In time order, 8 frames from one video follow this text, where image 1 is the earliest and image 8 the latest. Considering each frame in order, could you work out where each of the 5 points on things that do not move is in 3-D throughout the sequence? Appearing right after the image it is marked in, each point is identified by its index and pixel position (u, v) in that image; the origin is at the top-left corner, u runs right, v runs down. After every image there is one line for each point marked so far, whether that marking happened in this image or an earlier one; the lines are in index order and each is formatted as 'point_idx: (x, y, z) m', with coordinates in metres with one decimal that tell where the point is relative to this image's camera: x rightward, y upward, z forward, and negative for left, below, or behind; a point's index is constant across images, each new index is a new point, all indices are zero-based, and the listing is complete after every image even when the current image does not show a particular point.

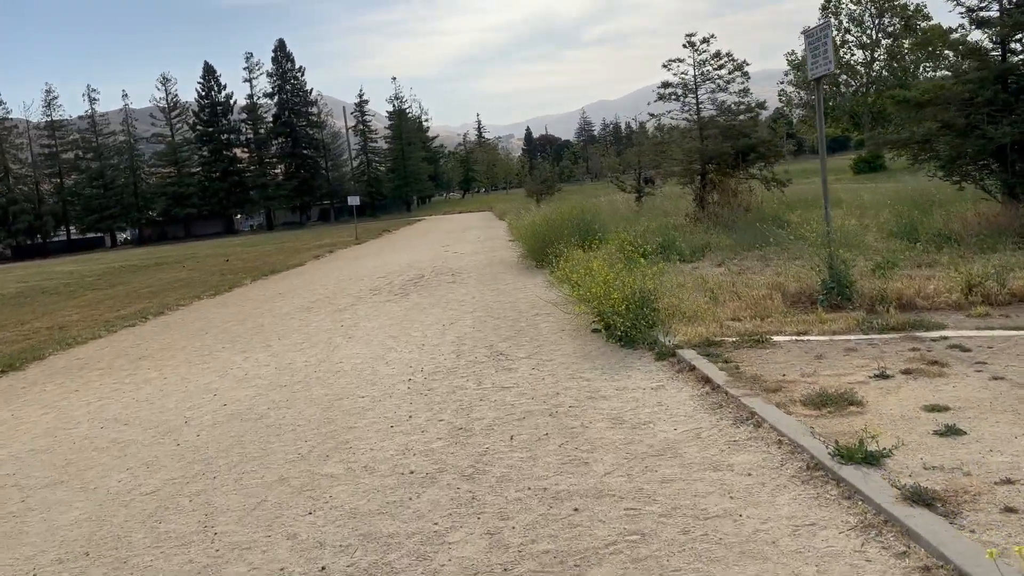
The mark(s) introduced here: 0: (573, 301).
0: (+0.6, -0.1, +8.7) m
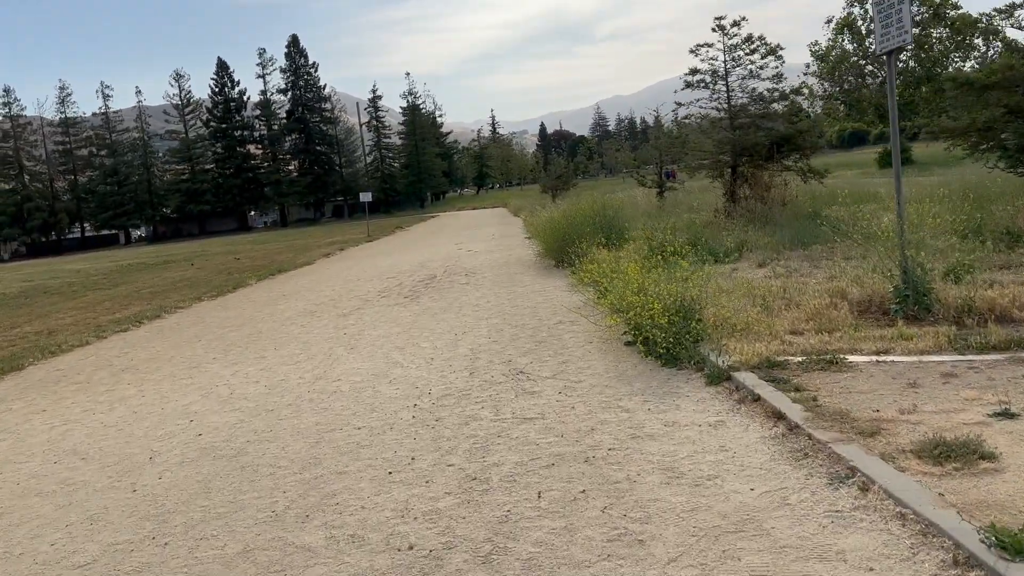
0: (+0.8, -0.2, +7.8) m
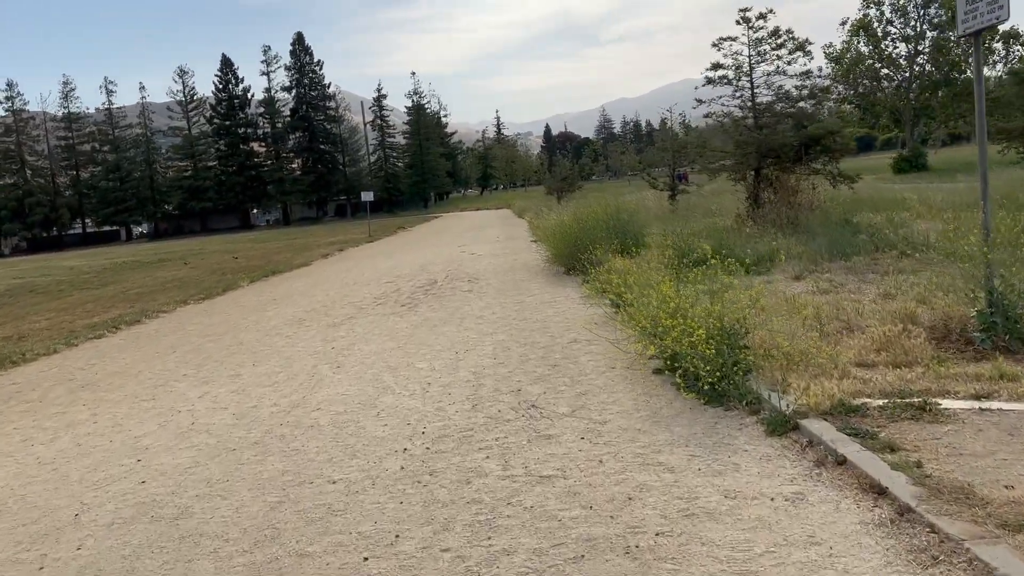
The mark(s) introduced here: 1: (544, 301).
0: (+0.9, -0.3, +6.8) m
1: (+0.4, -0.2, +9.8) m
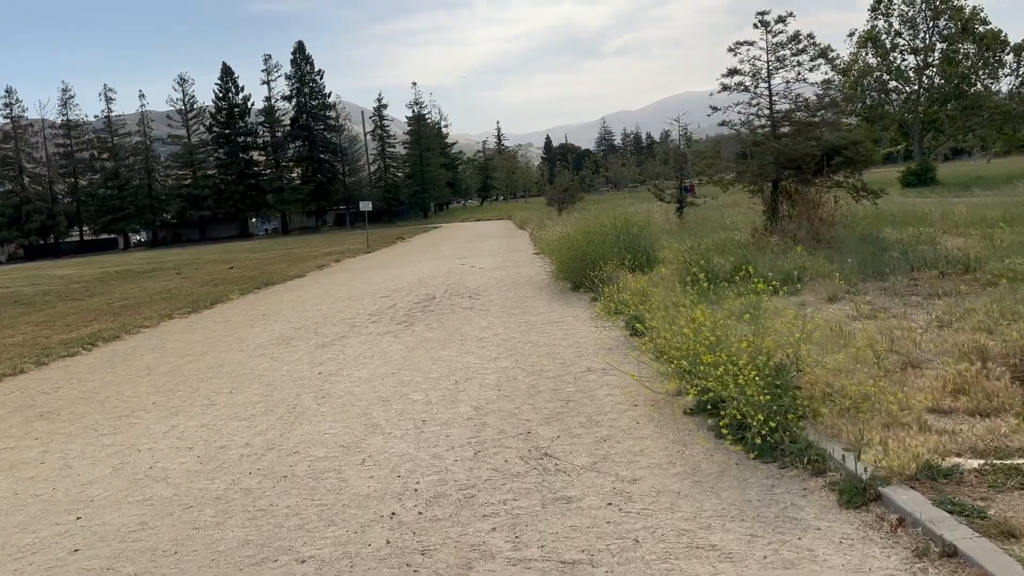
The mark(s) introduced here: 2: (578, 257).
0: (+1.0, -0.5, +6.0) m
1: (+0.4, -0.4, +9.0) m
2: (+0.9, +0.4, +11.4) m
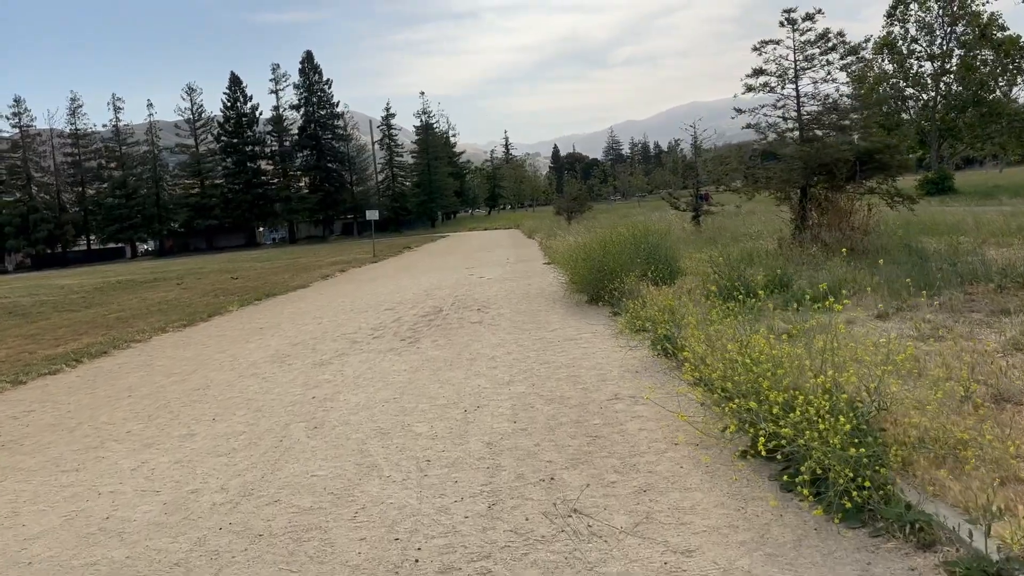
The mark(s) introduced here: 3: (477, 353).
0: (+1.1, -0.6, +5.3) m
1: (+0.6, -0.5, +8.3) m
2: (+1.1, +0.2, +10.6) m
3: (-0.3, -0.6, +8.1) m
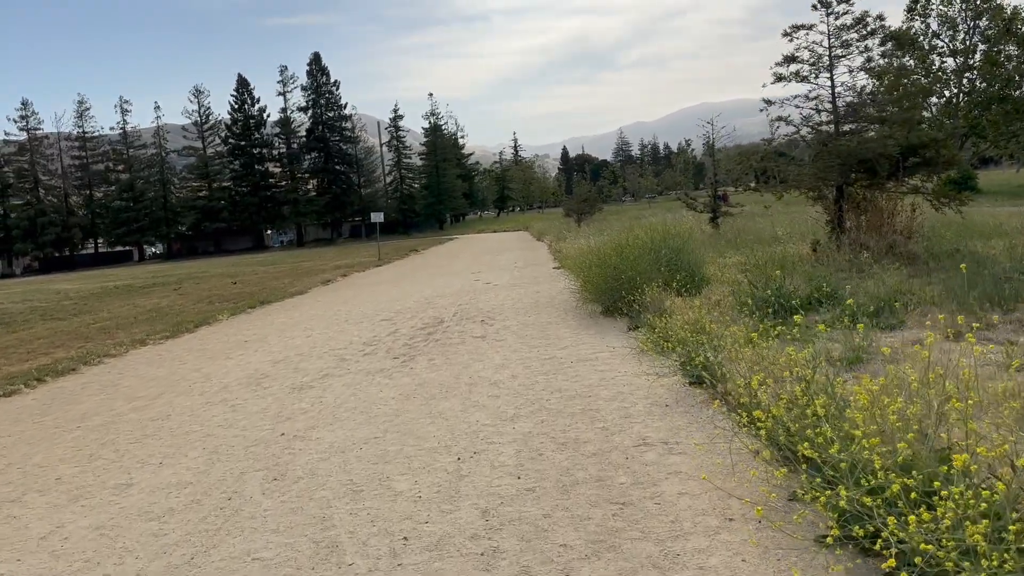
0: (+1.1, -0.7, +4.2) m
1: (+0.6, -0.6, +7.2) m
2: (+1.1, +0.1, +9.5) m
3: (-0.3, -0.7, +7.0) m
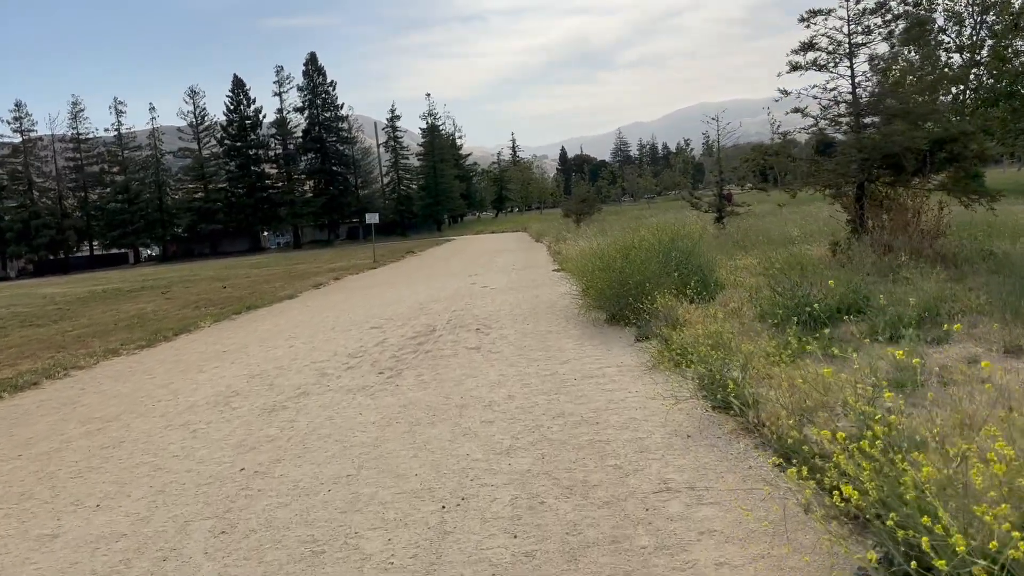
0: (+1.1, -0.8, +3.5) m
1: (+0.6, -0.7, +6.4) m
2: (+1.1, +0.1, +8.8) m
3: (-0.3, -0.8, +6.3) m
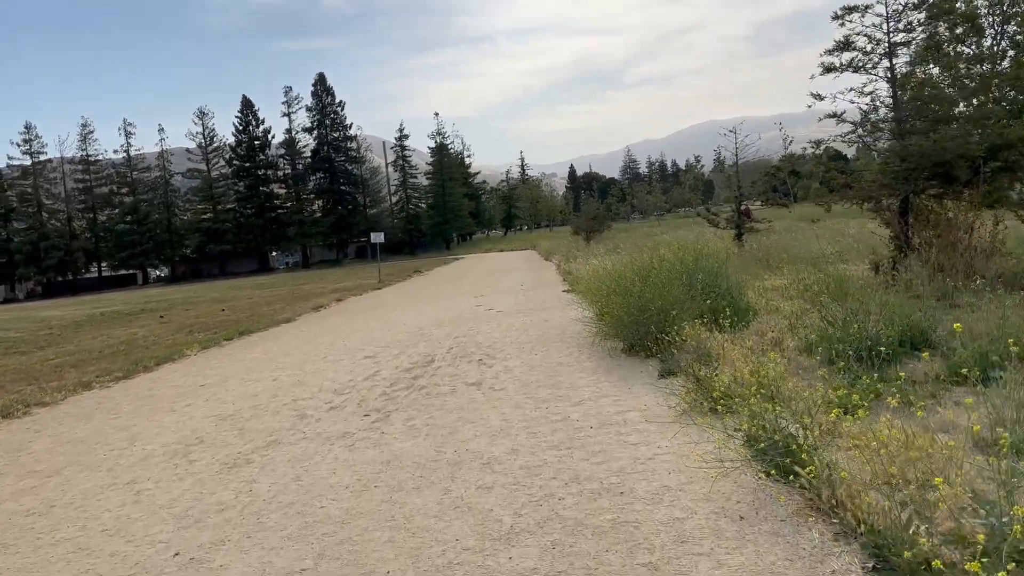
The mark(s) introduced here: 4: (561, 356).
0: (+1.1, -0.9, +2.4) m
1: (+0.6, -0.9, +5.4) m
2: (+1.2, -0.2, +7.8) m
3: (-0.3, -1.0, +5.3) m
4: (+0.5, -0.7, +8.4) m
